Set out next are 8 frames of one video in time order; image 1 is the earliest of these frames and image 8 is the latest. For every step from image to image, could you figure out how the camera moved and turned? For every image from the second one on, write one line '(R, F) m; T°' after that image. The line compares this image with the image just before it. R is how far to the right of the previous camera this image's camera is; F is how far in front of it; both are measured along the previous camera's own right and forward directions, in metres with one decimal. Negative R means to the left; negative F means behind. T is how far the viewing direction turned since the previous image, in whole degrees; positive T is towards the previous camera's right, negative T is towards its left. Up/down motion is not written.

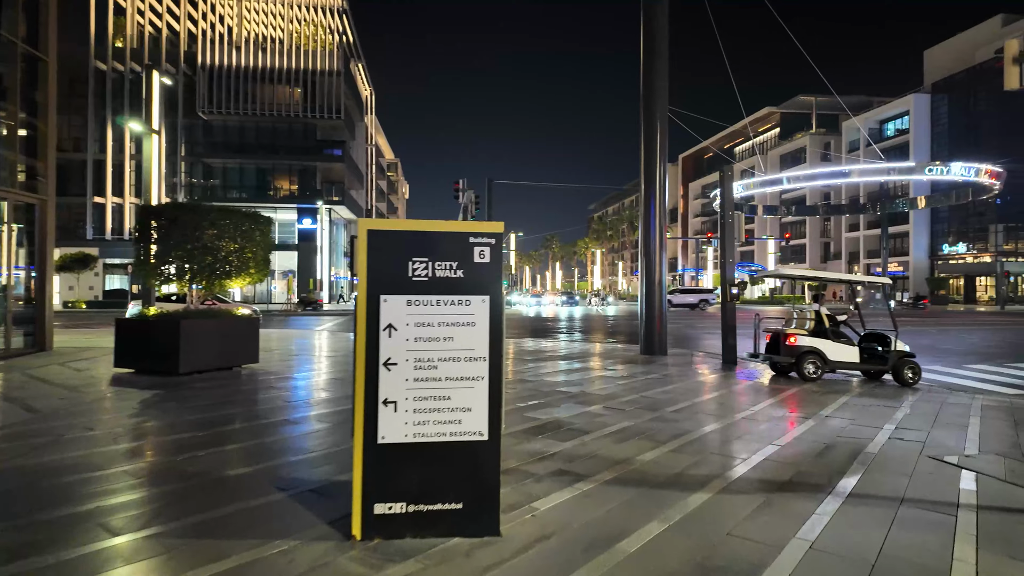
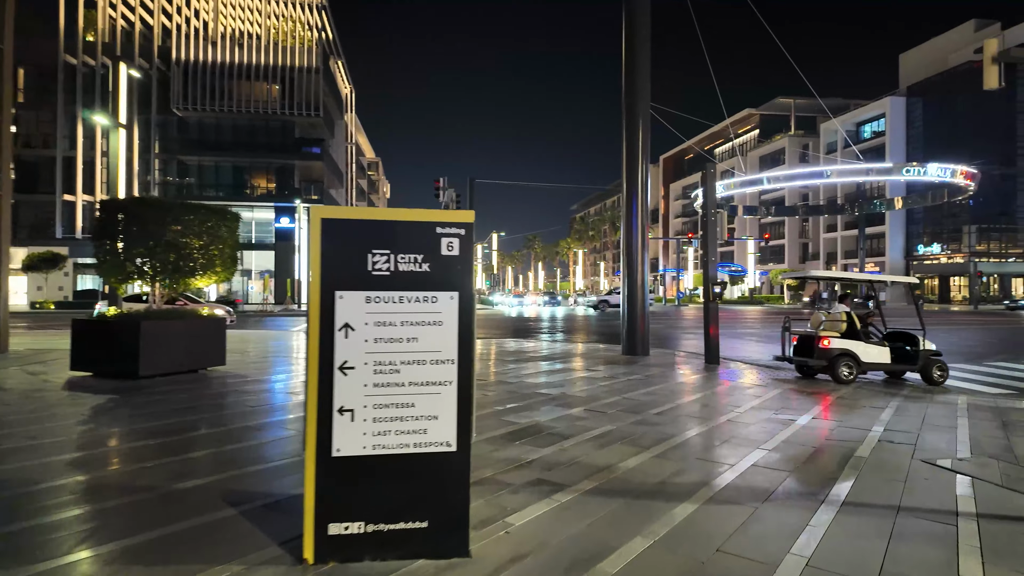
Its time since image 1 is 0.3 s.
(+0.1, +0.3) m; +2°
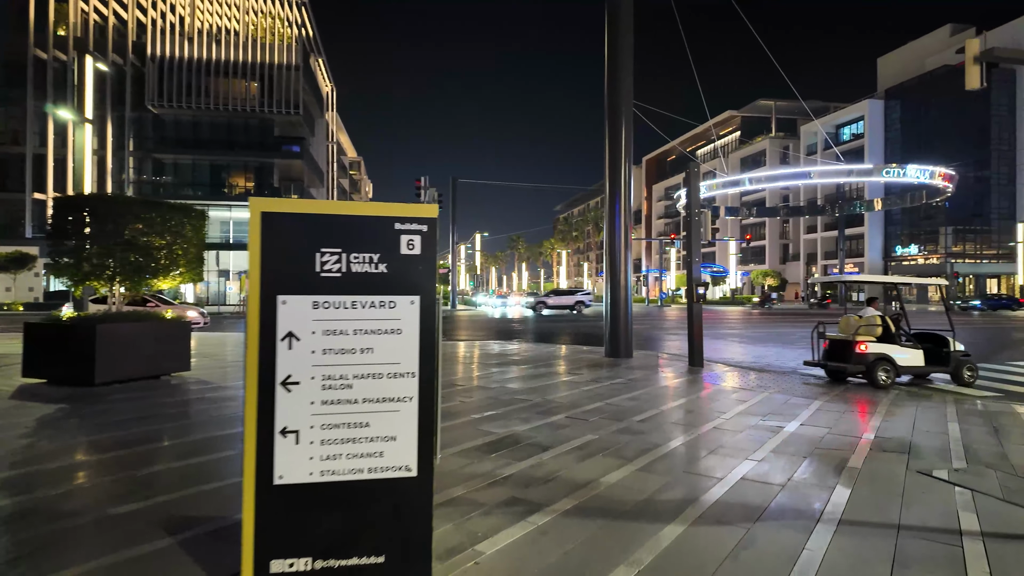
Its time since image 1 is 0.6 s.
(+0.1, +0.3) m; +2°
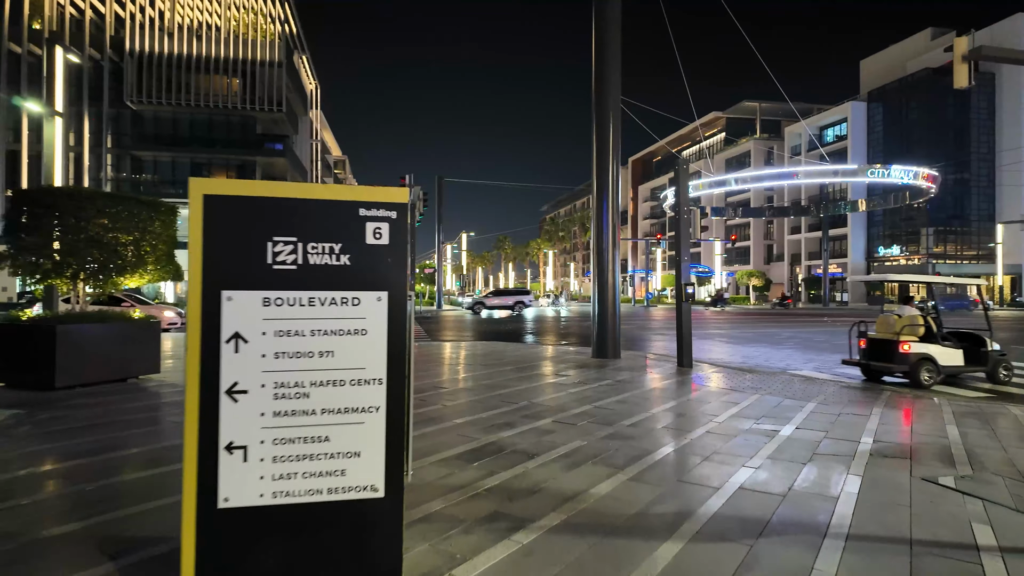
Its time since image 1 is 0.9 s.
(0.0, +0.3) m; +1°
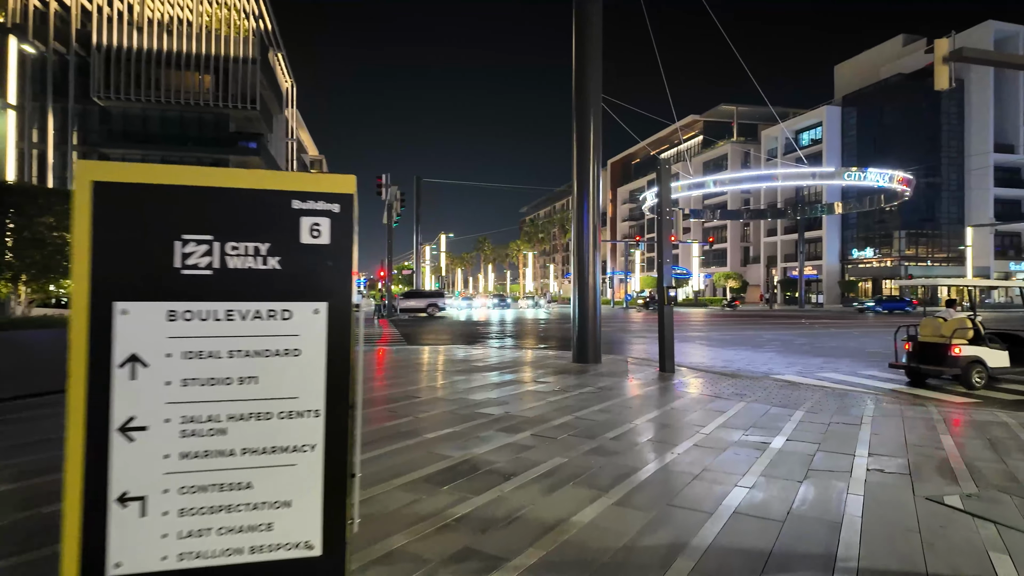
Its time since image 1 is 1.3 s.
(0.0, +0.4) m; +2°
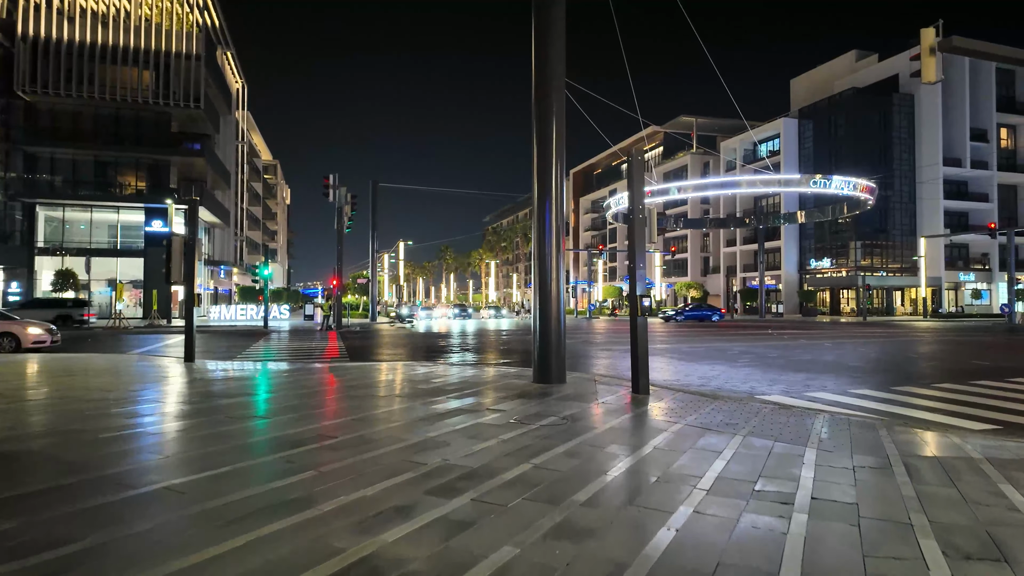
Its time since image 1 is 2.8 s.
(+0.2, +1.6) m; +4°
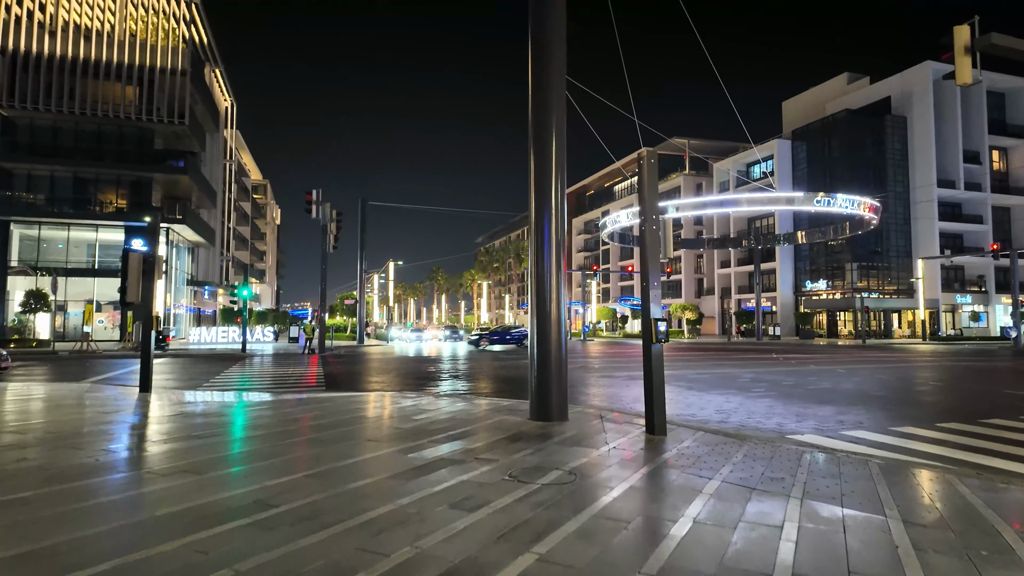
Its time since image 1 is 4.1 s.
(0.0, +1.3) m; +1°
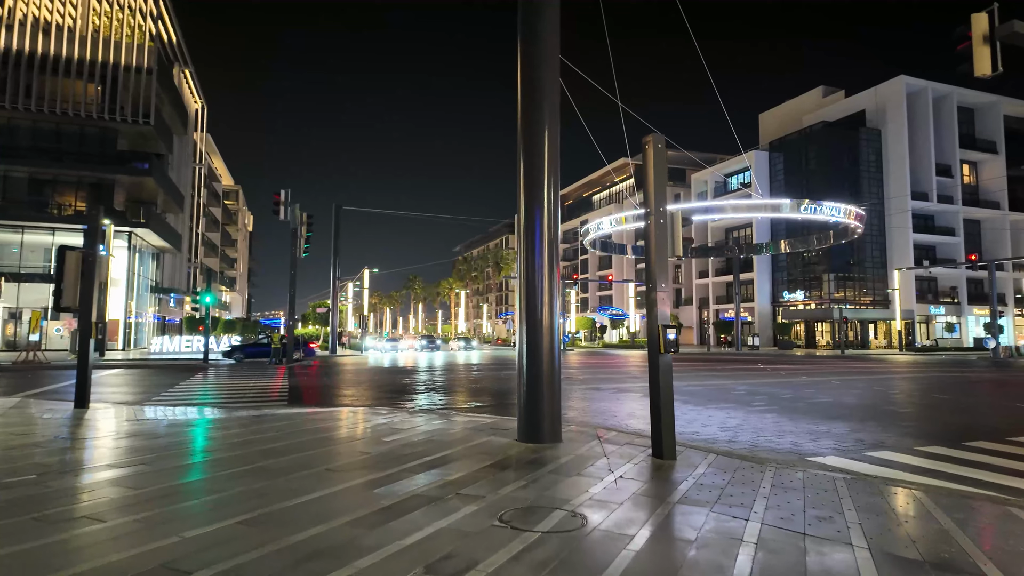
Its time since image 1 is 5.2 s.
(-0.1, +1.1) m; +2°
